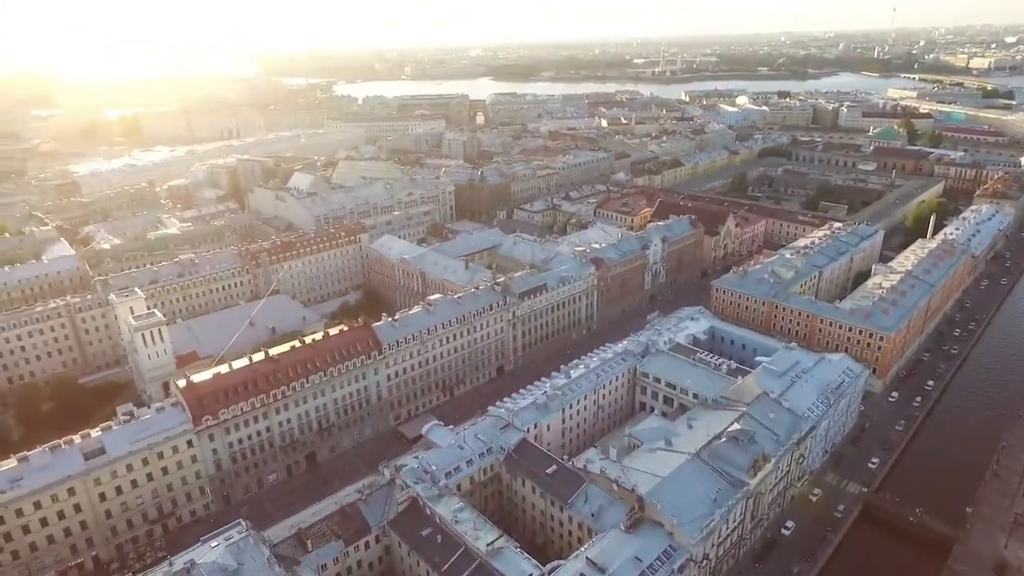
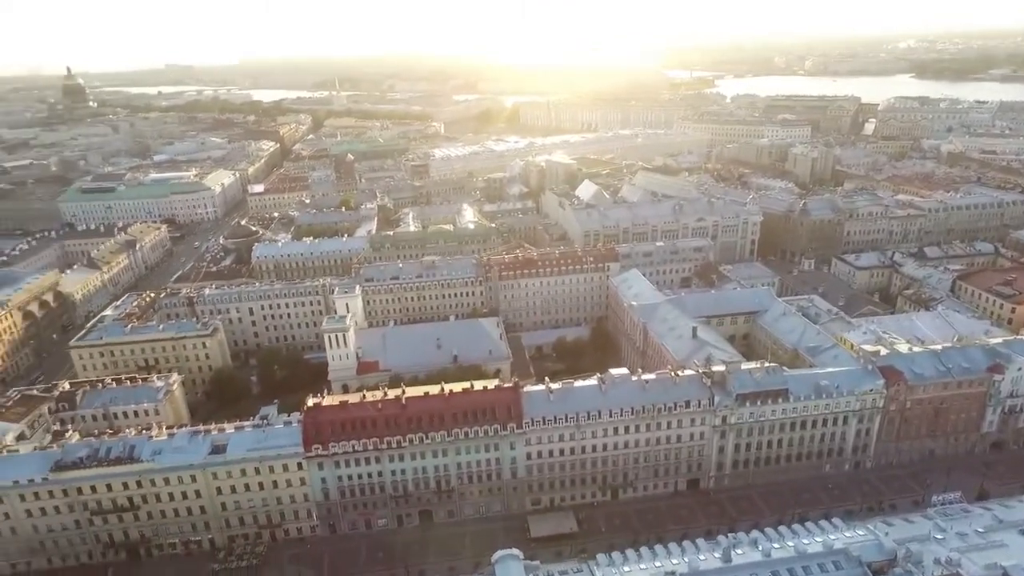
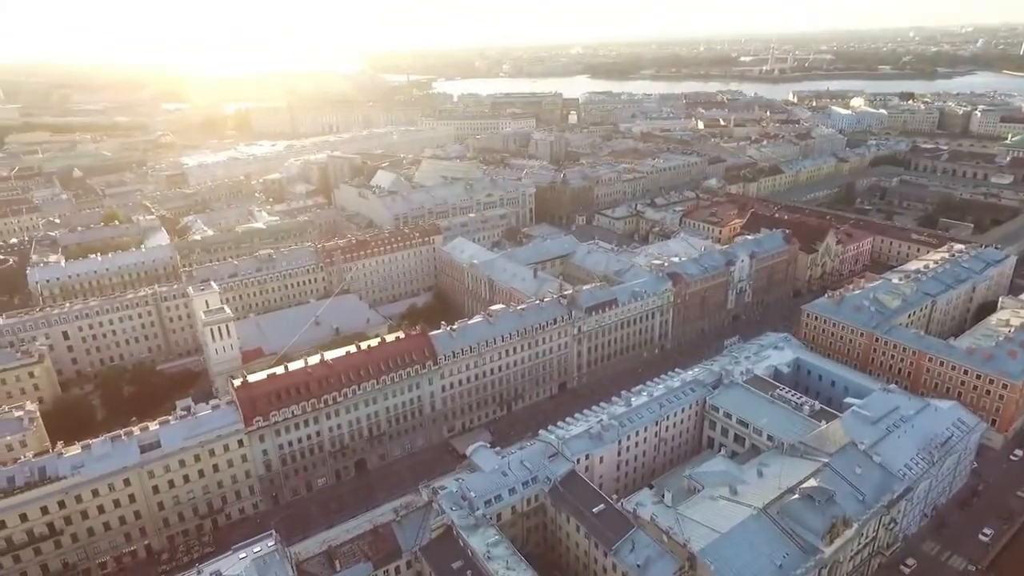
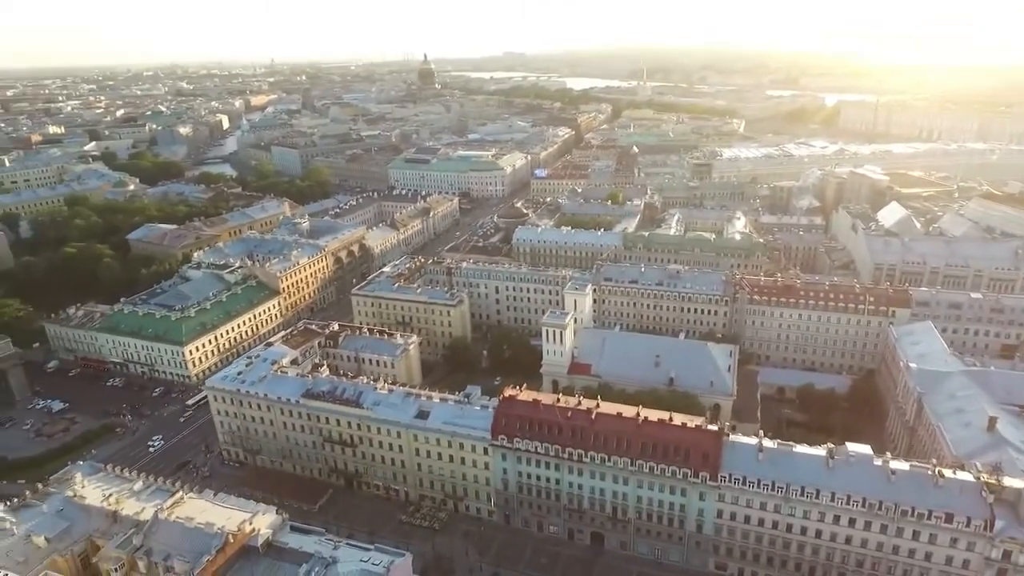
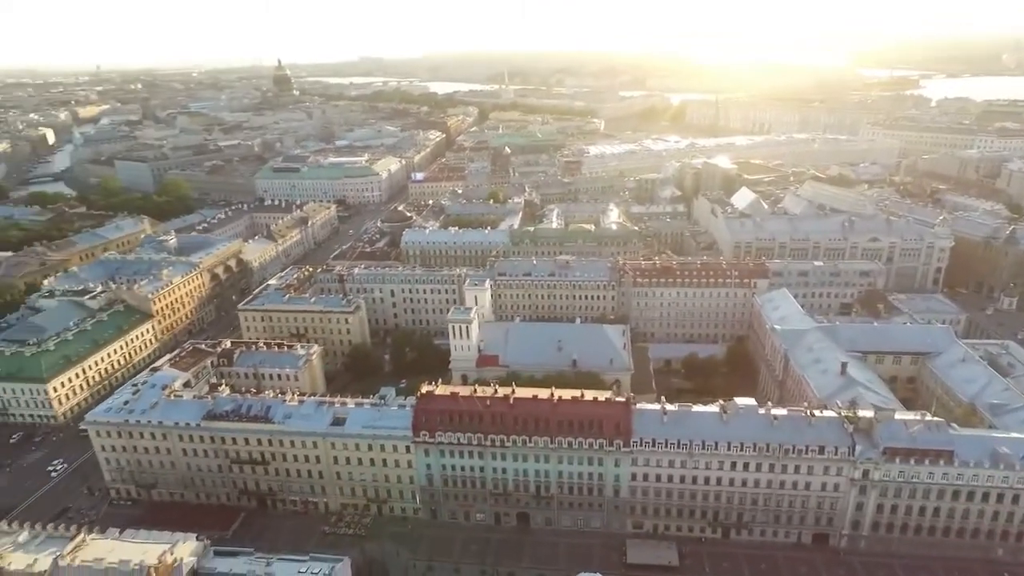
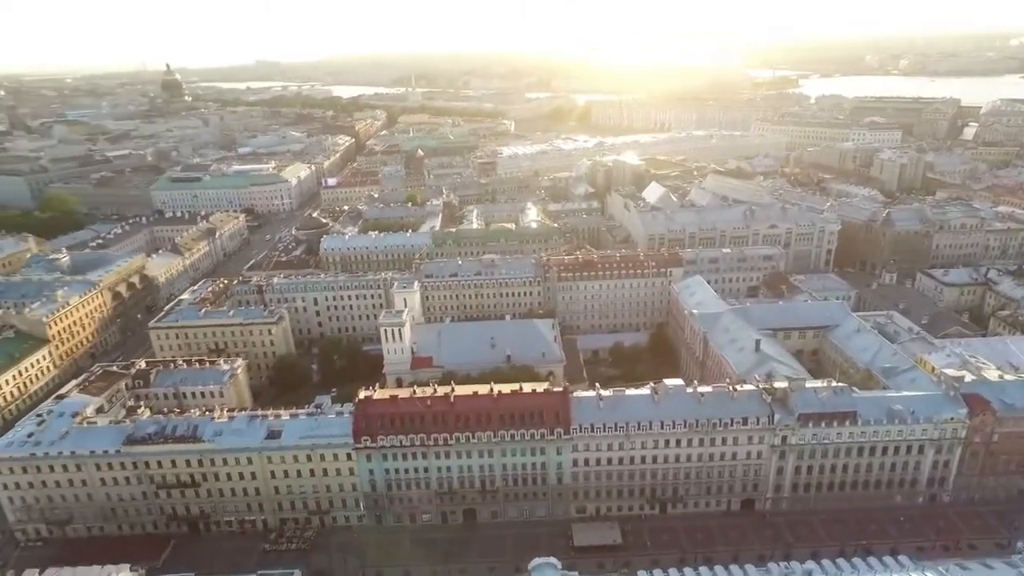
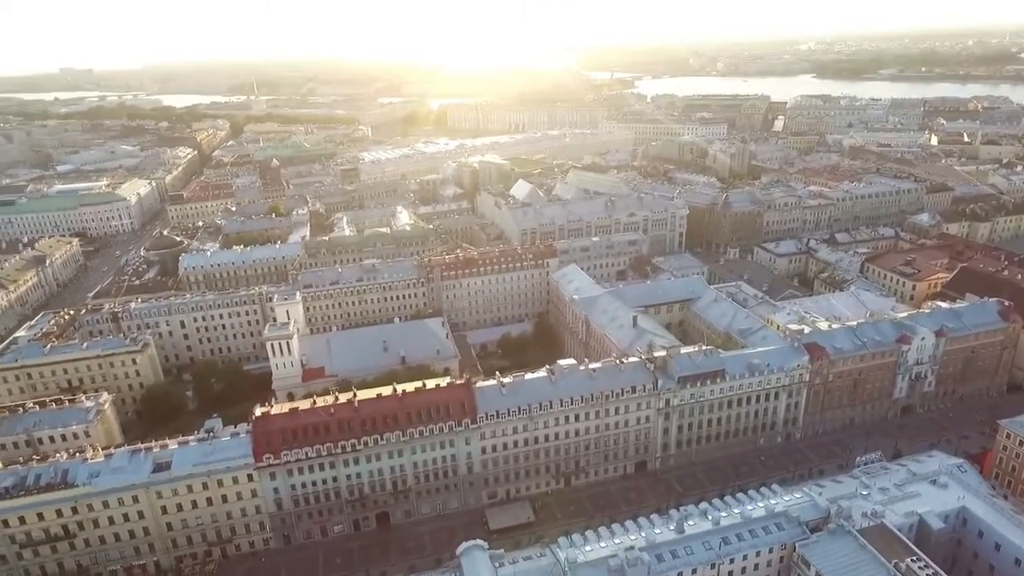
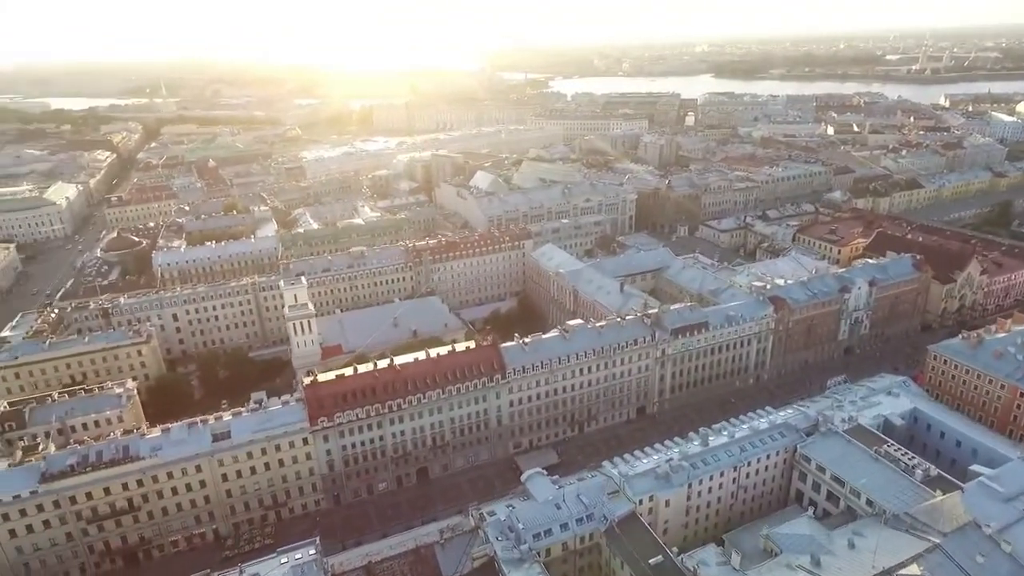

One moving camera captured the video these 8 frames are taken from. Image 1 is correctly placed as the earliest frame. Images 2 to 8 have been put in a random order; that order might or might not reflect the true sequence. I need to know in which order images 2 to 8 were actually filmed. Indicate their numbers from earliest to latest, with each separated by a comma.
3, 8, 7, 2, 6, 5, 4
